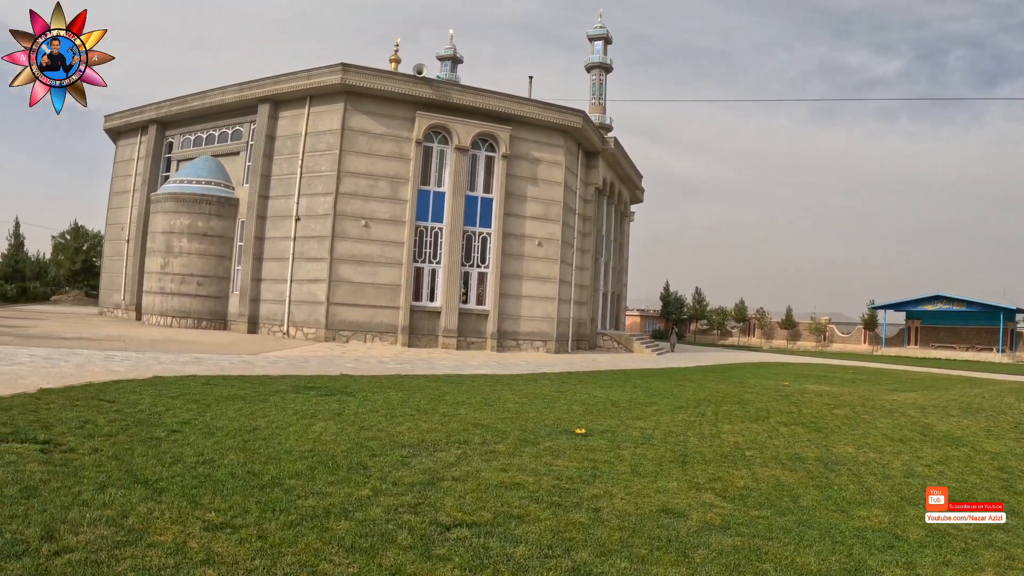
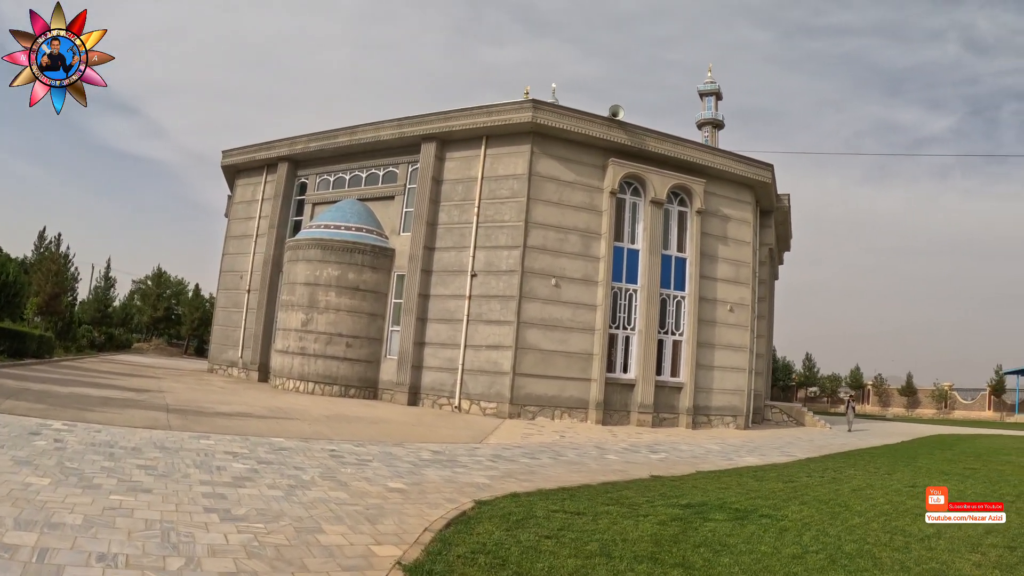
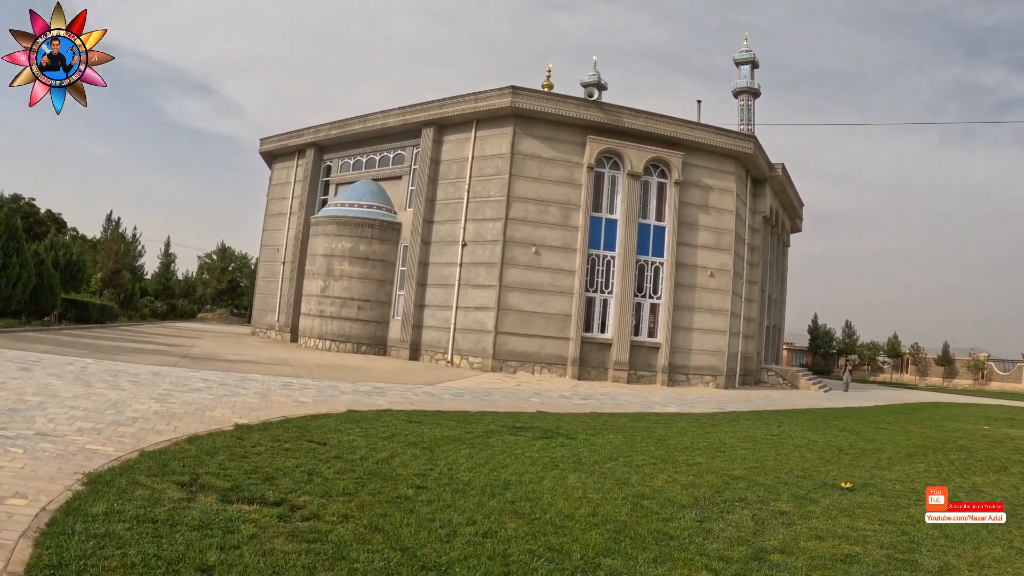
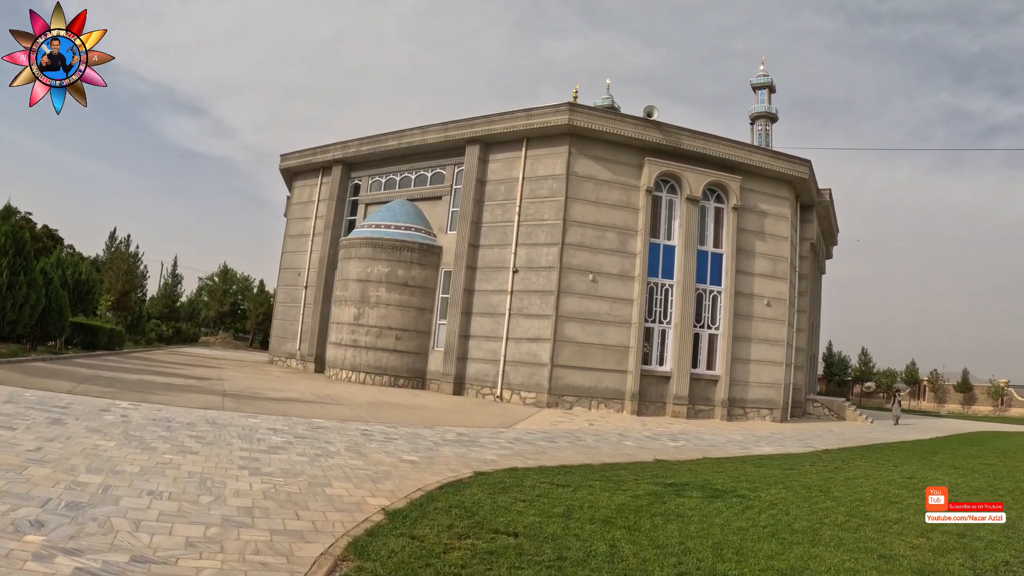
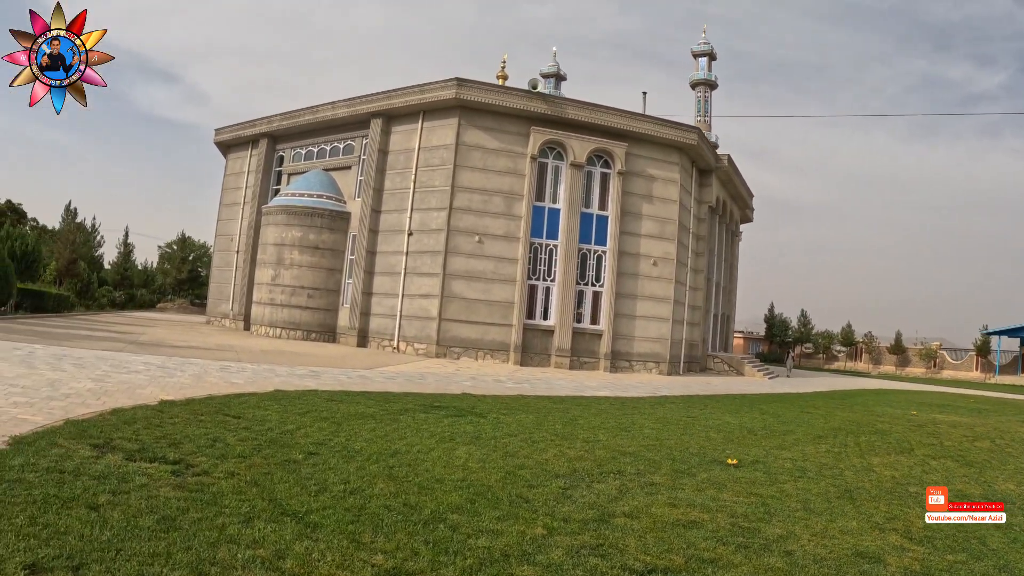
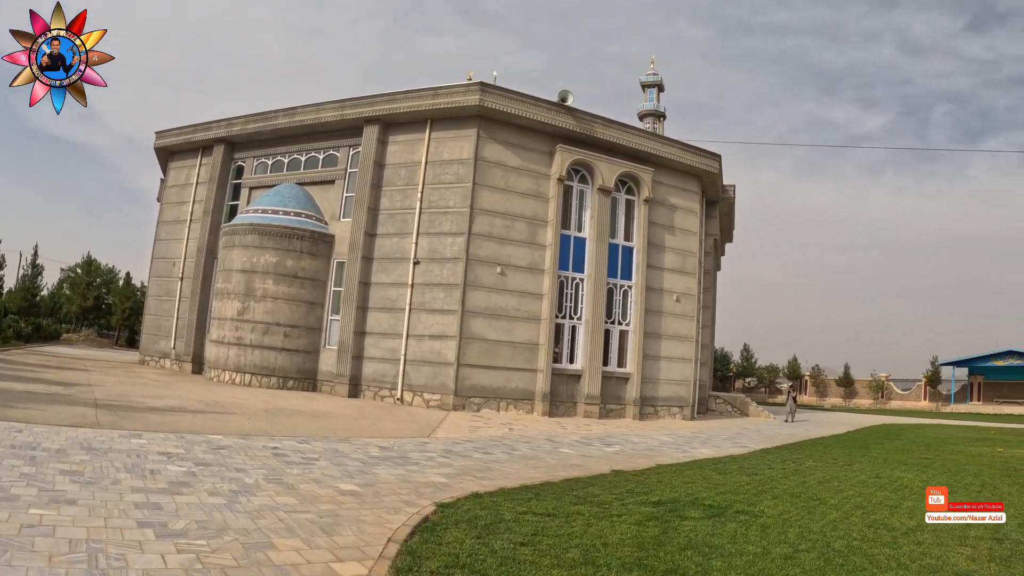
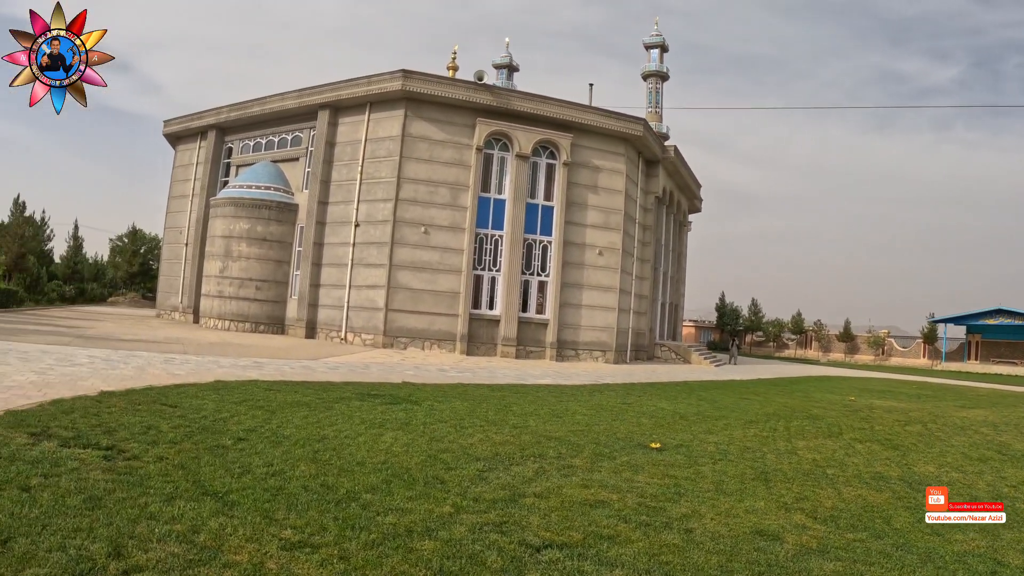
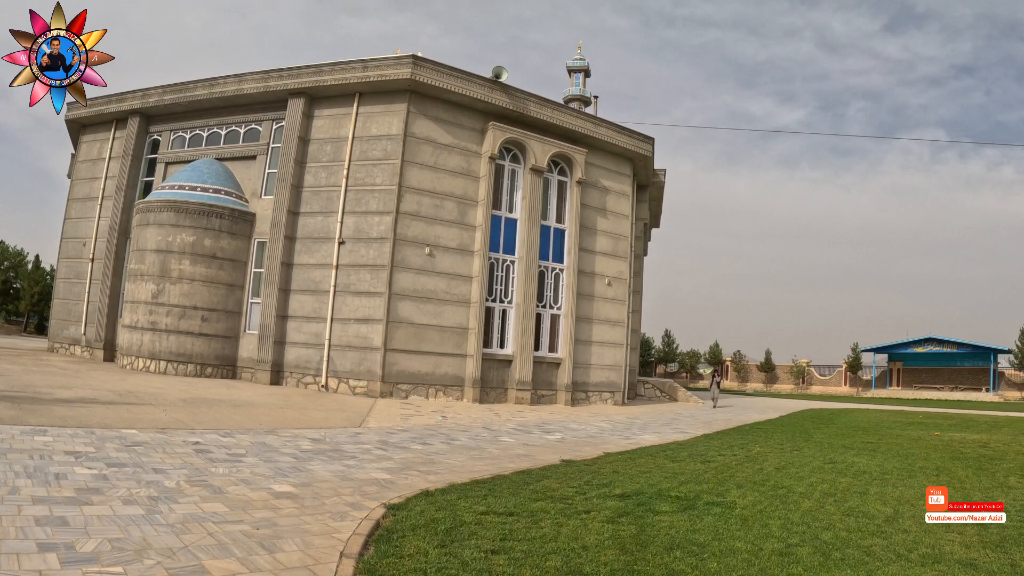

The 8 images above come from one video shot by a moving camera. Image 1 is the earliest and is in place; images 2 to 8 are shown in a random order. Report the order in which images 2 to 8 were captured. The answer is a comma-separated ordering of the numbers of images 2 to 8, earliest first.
7, 5, 3, 4, 2, 6, 8
